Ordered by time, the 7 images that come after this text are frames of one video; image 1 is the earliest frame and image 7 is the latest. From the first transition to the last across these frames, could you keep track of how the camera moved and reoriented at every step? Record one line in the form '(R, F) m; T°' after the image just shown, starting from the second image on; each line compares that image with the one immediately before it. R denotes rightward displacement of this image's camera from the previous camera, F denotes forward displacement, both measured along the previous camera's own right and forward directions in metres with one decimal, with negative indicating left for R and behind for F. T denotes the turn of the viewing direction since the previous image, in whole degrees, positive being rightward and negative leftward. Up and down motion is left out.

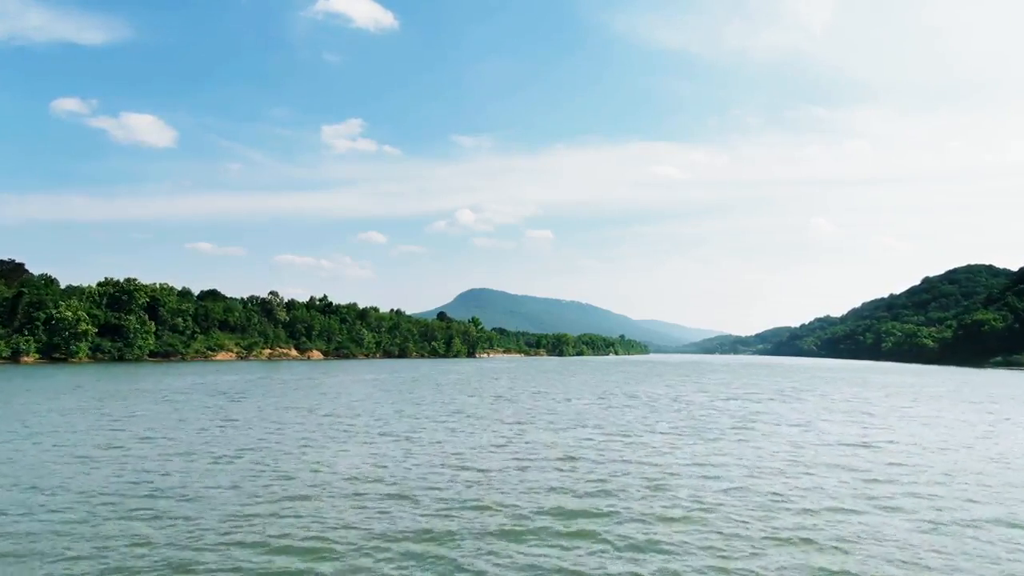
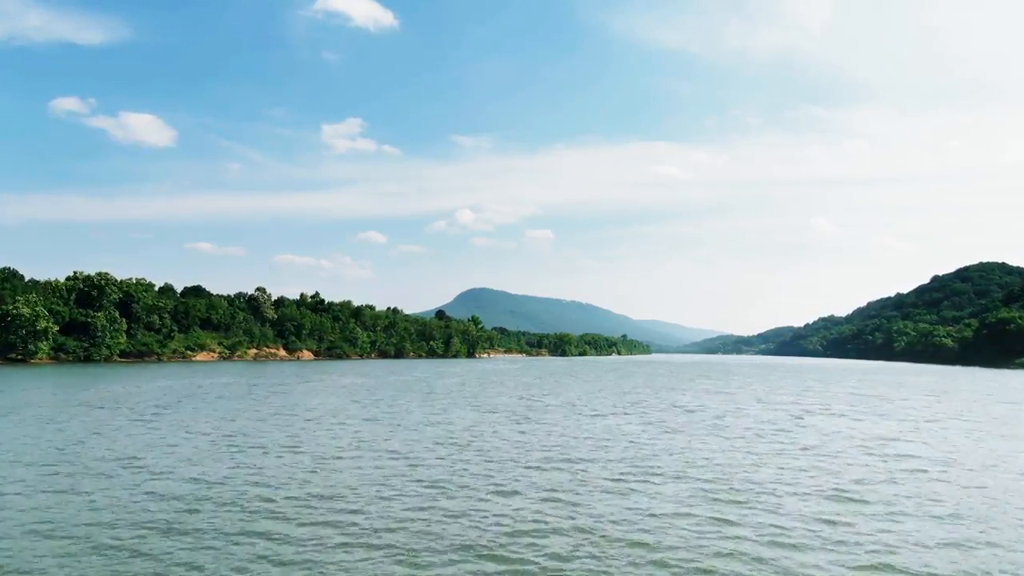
(-0.4, +7.9) m; 0°
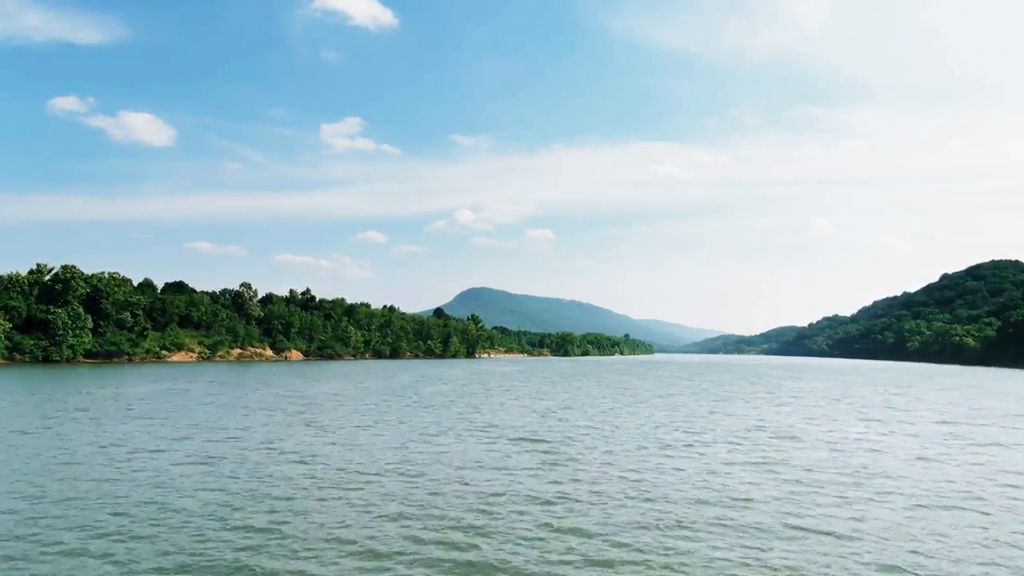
(-0.4, +7.9) m; 0°
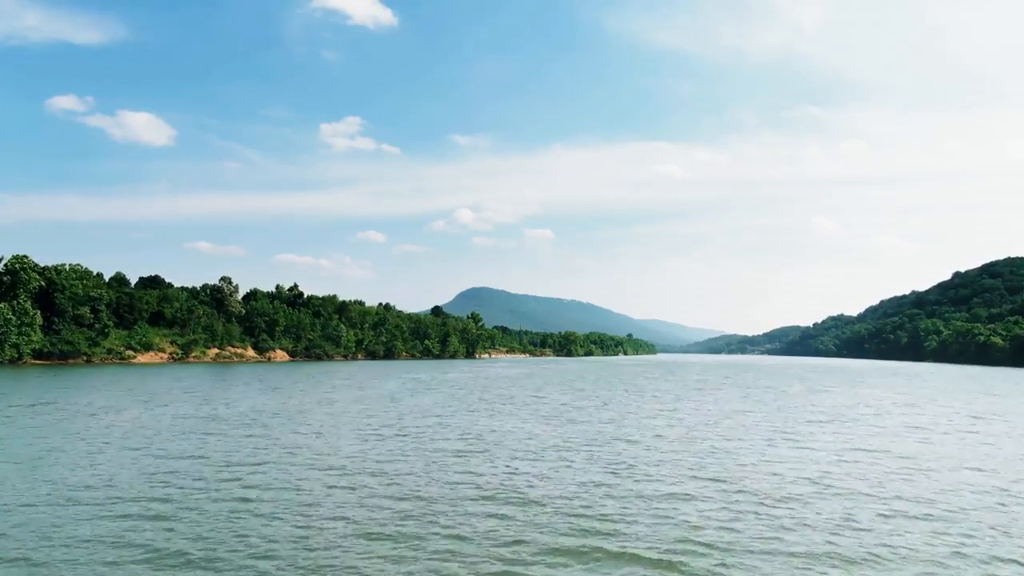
(-0.6, +9.5) m; 0°
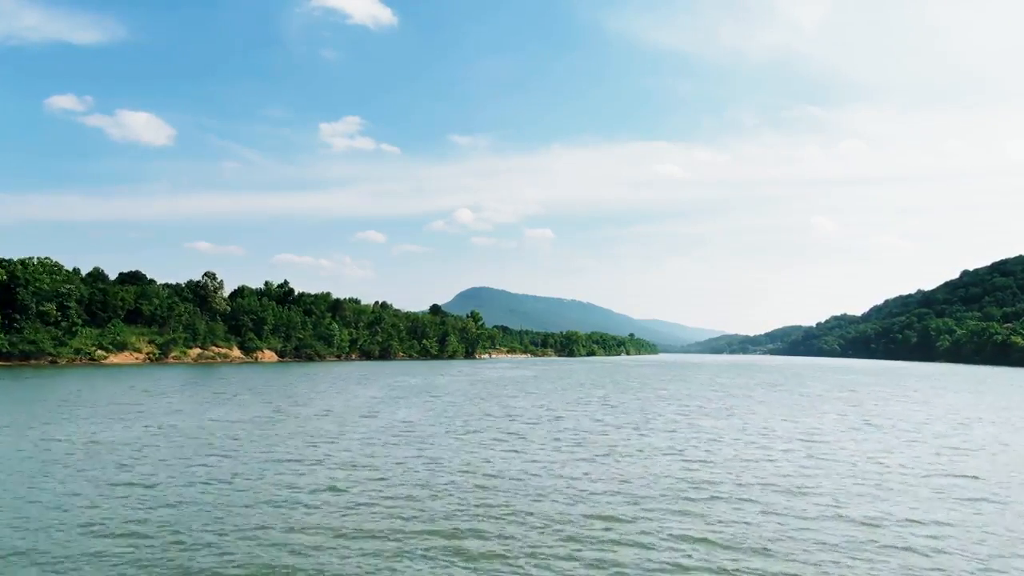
(-0.4, +6.5) m; 0°
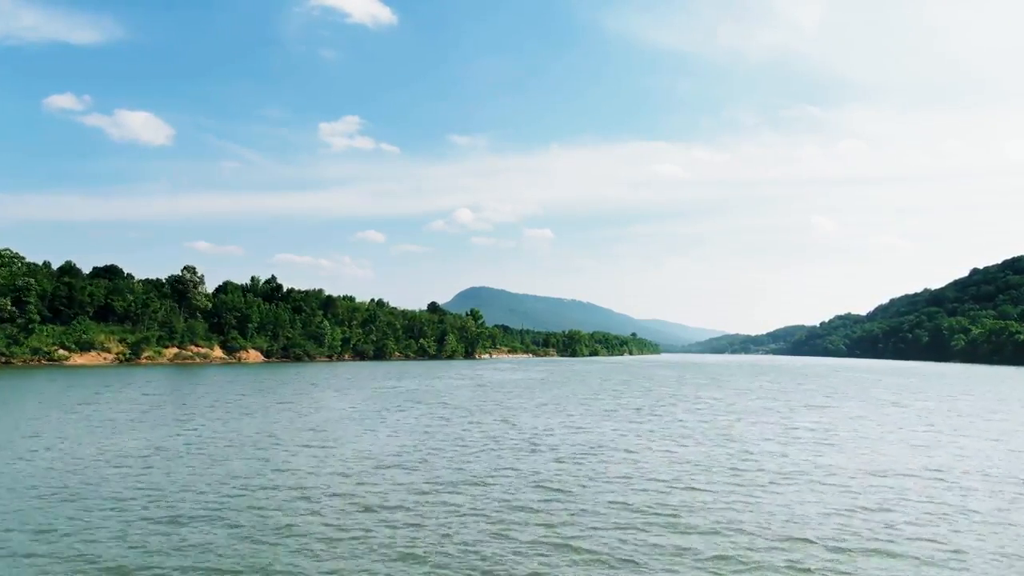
(-0.5, +7.3) m; 0°
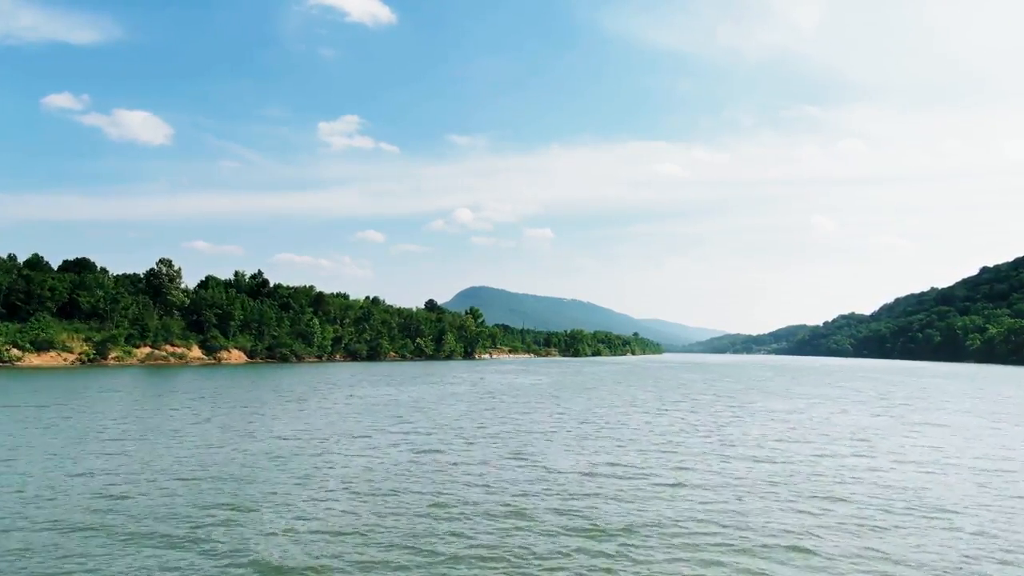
(-0.4, +7.2) m; 0°
